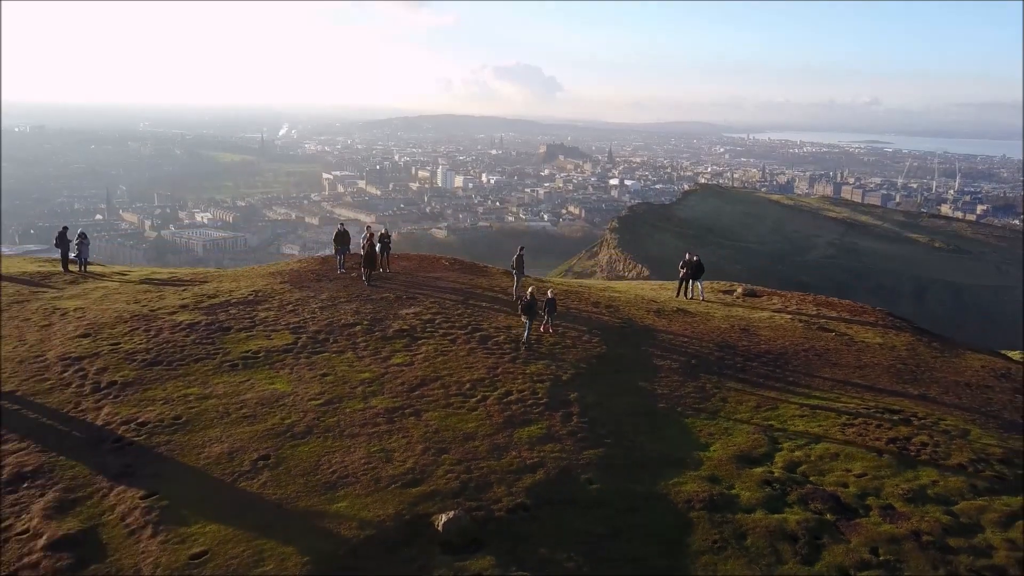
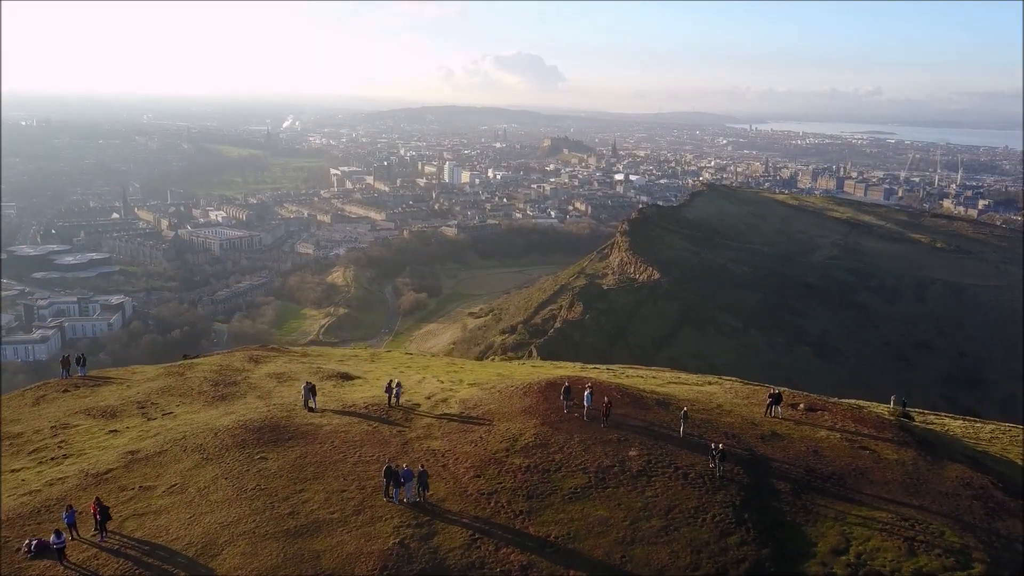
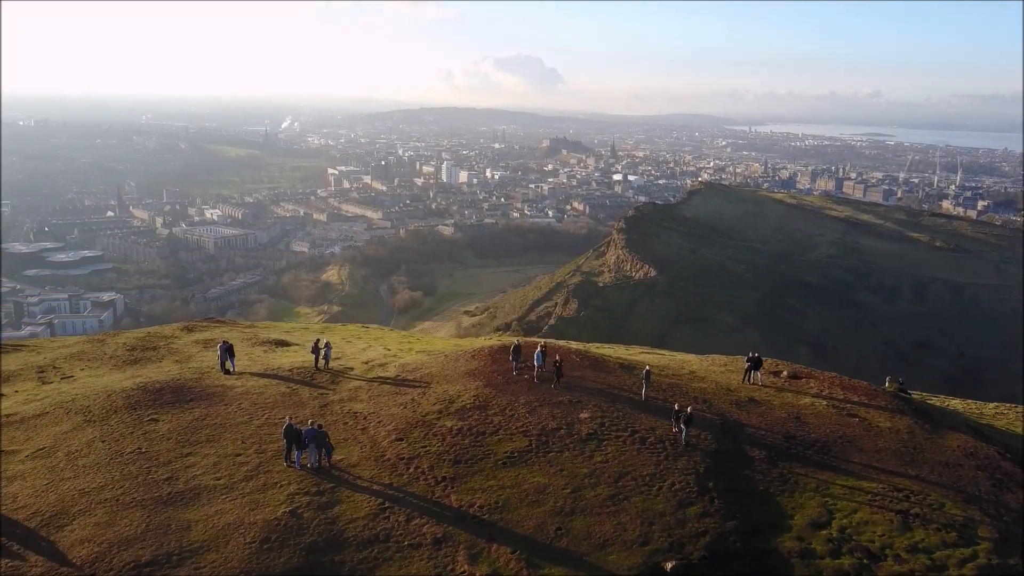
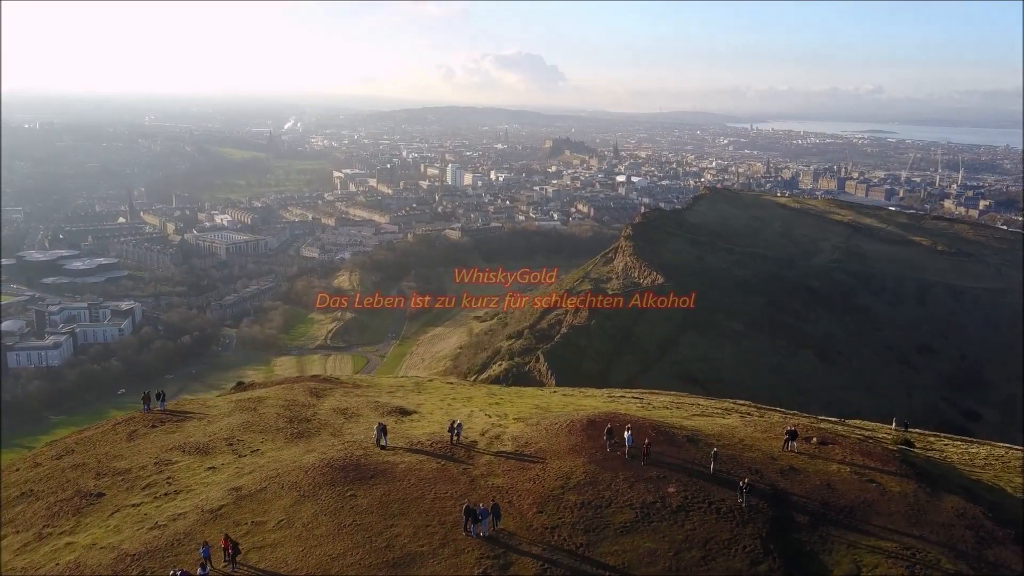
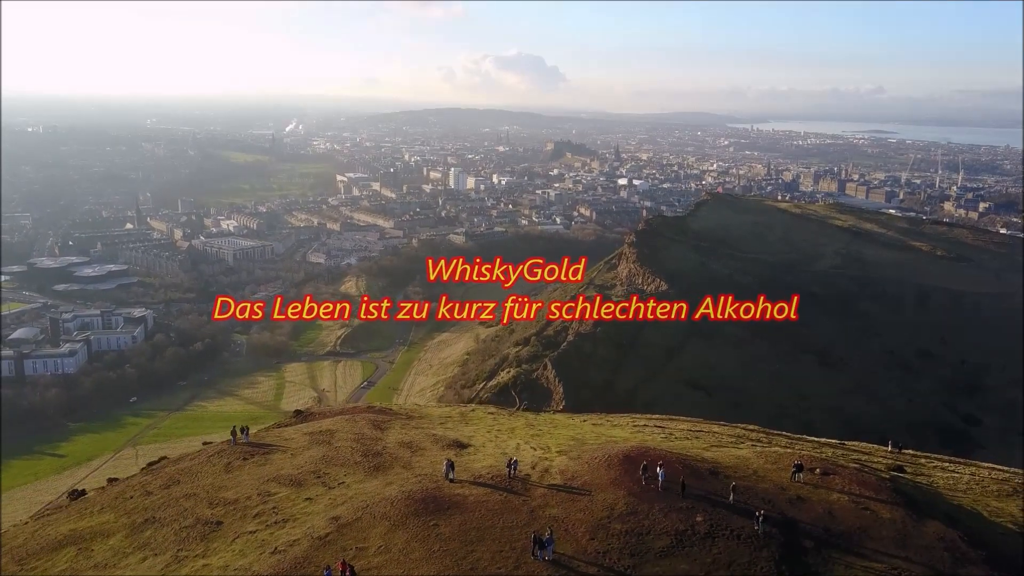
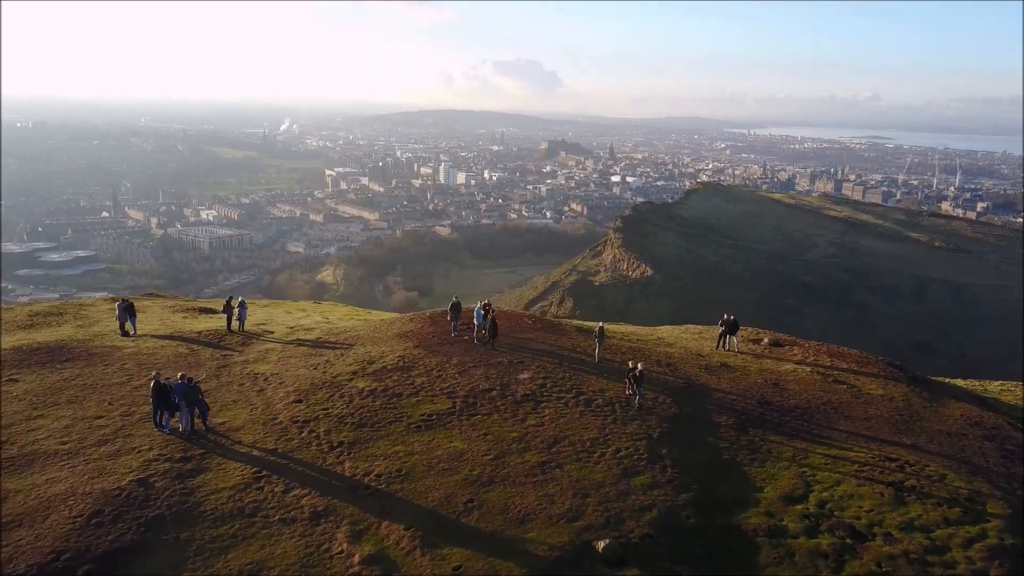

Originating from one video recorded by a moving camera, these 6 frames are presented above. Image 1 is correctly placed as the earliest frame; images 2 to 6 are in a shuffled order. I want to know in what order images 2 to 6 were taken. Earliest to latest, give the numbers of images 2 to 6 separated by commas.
6, 3, 2, 4, 5
